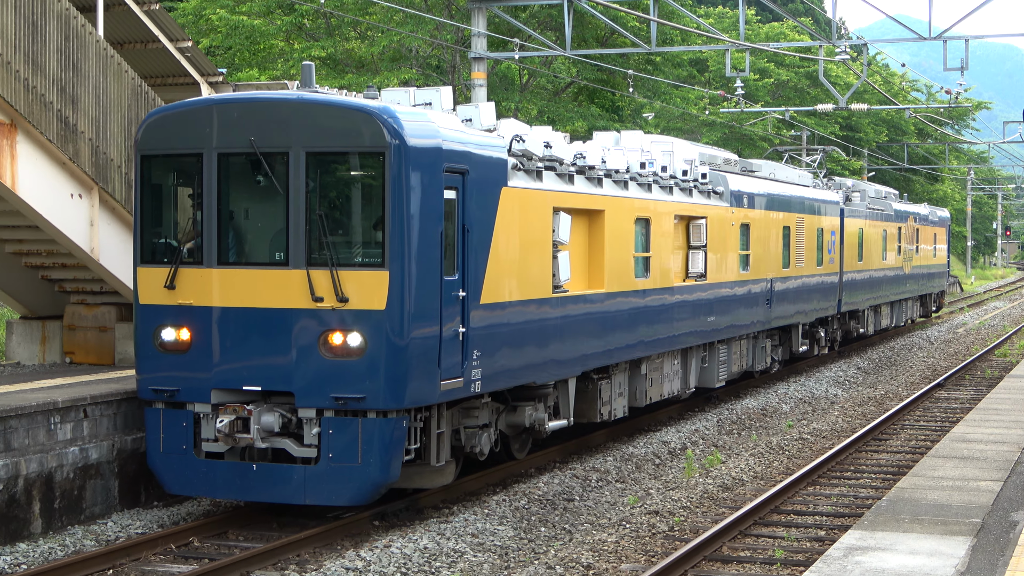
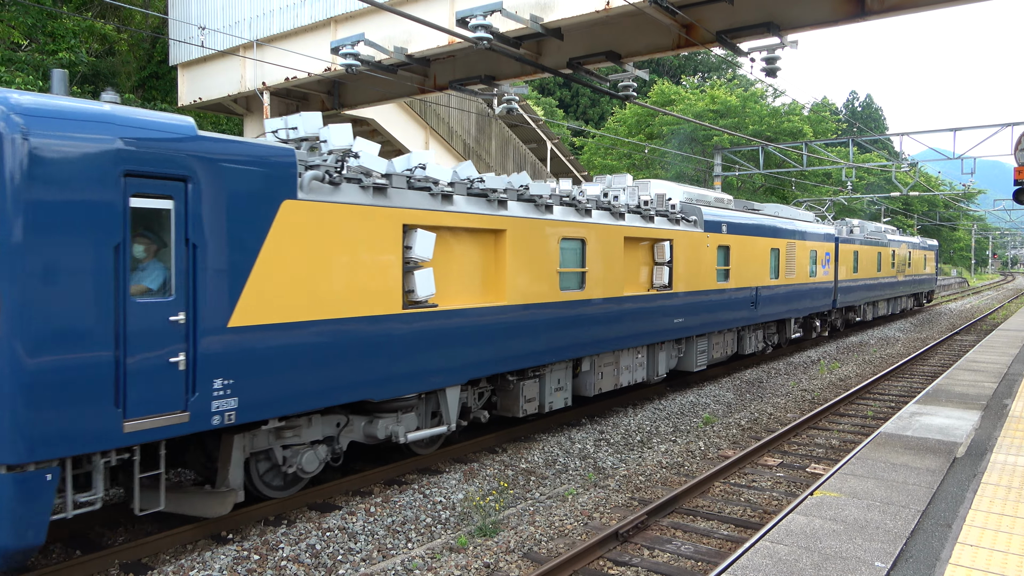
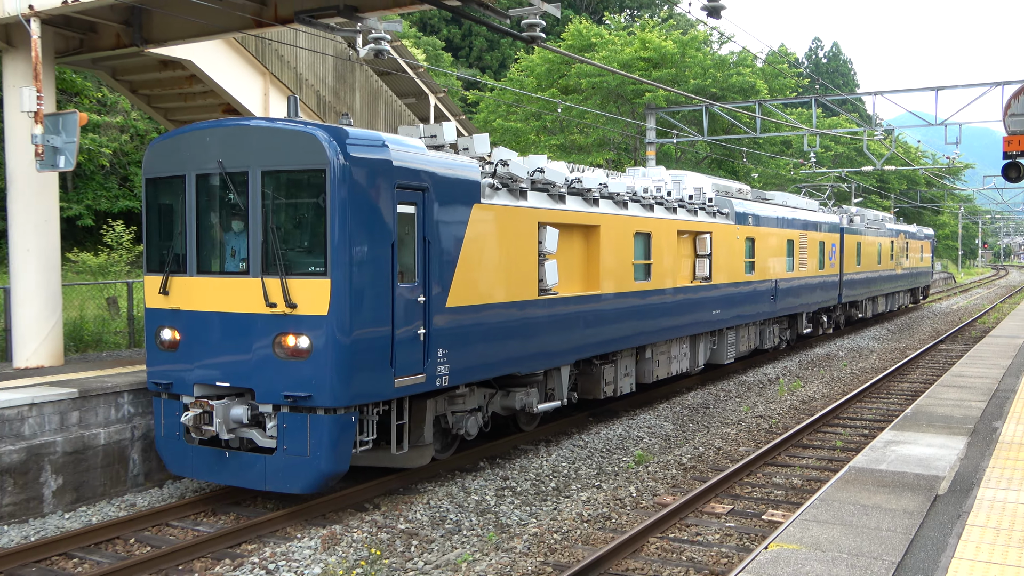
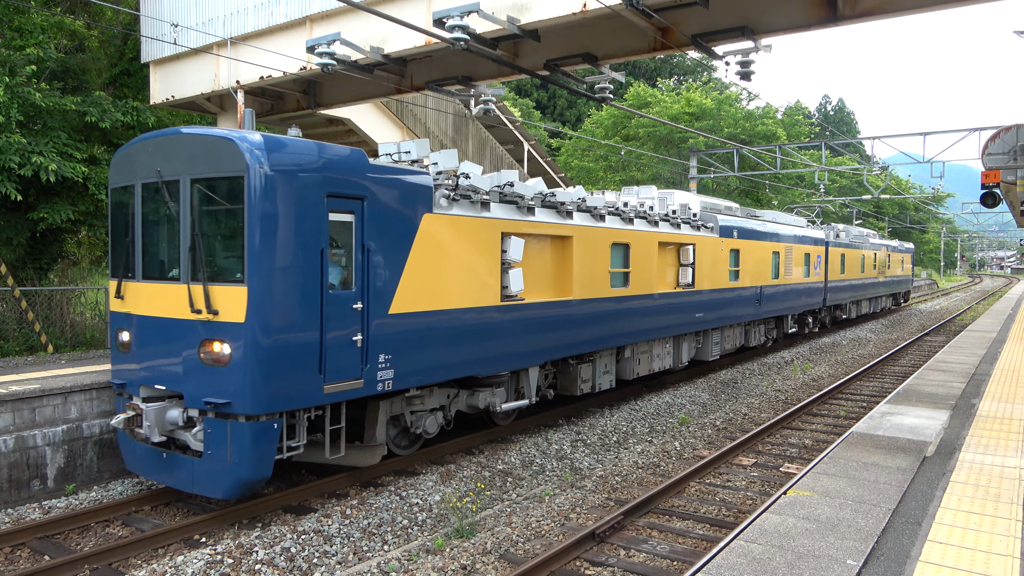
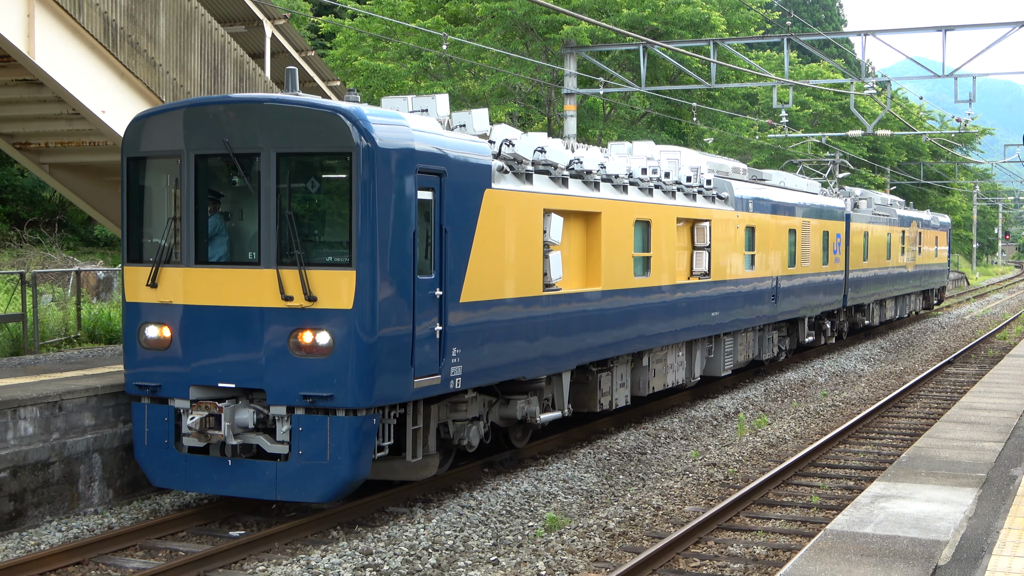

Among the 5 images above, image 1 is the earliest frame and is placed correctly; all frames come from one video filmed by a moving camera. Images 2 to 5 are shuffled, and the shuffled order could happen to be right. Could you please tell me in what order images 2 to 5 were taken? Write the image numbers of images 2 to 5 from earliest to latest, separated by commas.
5, 3, 4, 2
